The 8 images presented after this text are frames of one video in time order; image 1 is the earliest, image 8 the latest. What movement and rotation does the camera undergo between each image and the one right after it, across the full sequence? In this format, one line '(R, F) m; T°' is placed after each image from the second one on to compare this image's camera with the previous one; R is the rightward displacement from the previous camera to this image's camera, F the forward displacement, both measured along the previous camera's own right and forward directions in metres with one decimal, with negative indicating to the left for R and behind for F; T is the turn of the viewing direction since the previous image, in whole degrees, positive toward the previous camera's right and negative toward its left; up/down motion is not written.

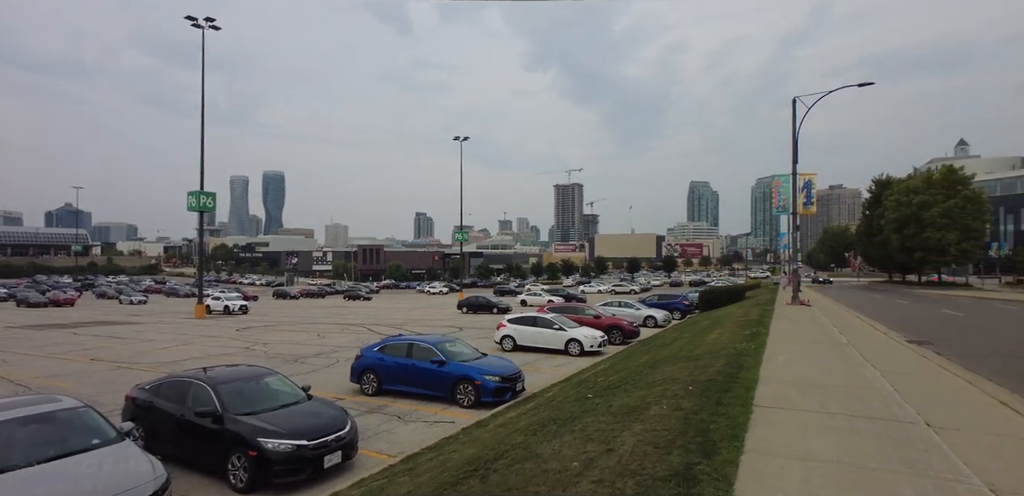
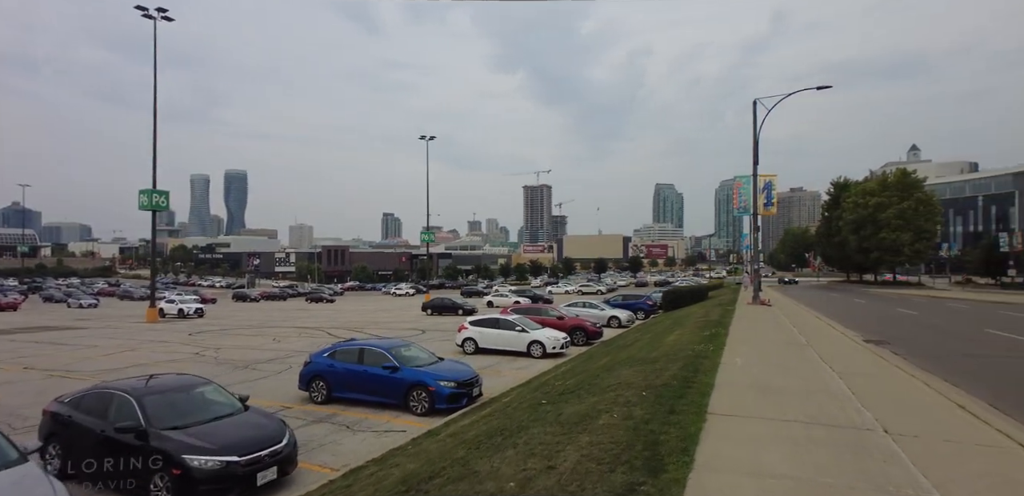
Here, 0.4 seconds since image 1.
(+0.4, +0.6) m; +4°
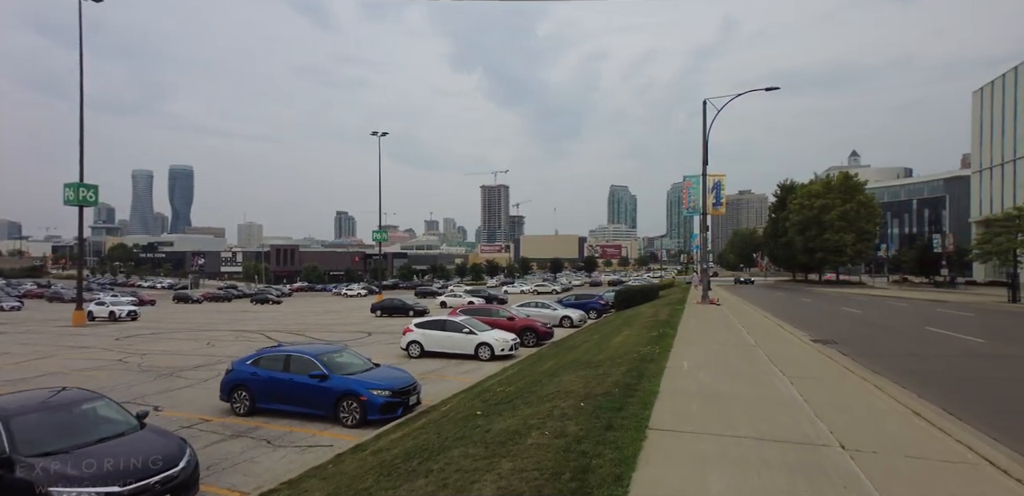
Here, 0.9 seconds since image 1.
(+0.5, +0.9) m; +5°
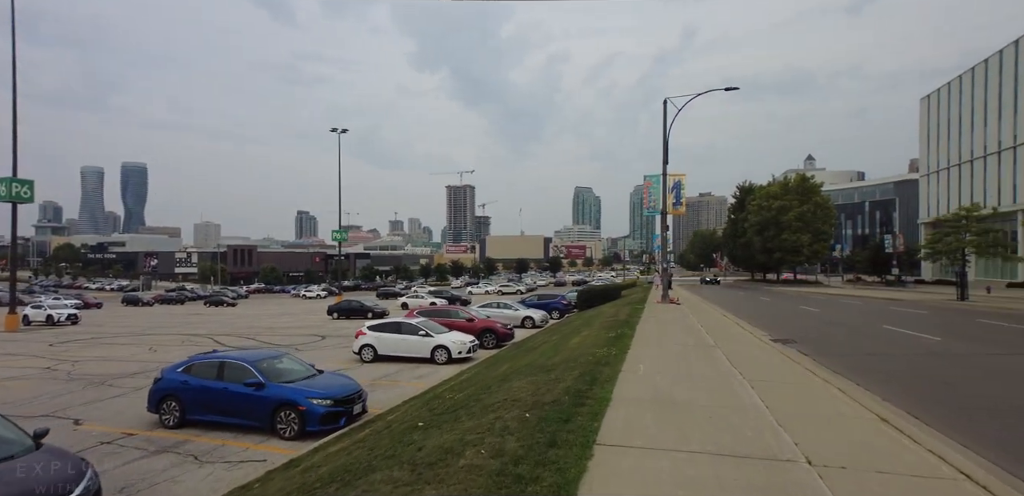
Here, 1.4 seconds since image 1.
(+0.3, +0.7) m; +4°
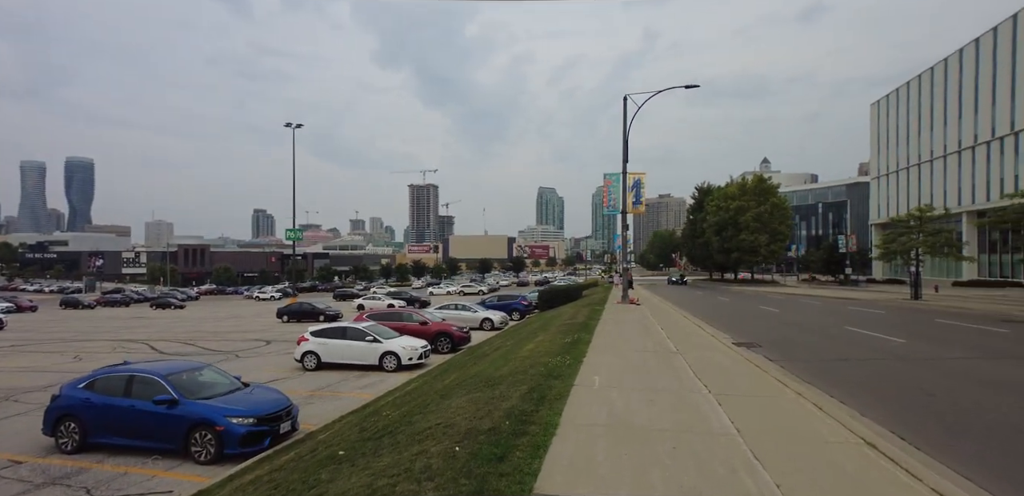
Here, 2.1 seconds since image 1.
(+0.4, +1.0) m; +4°
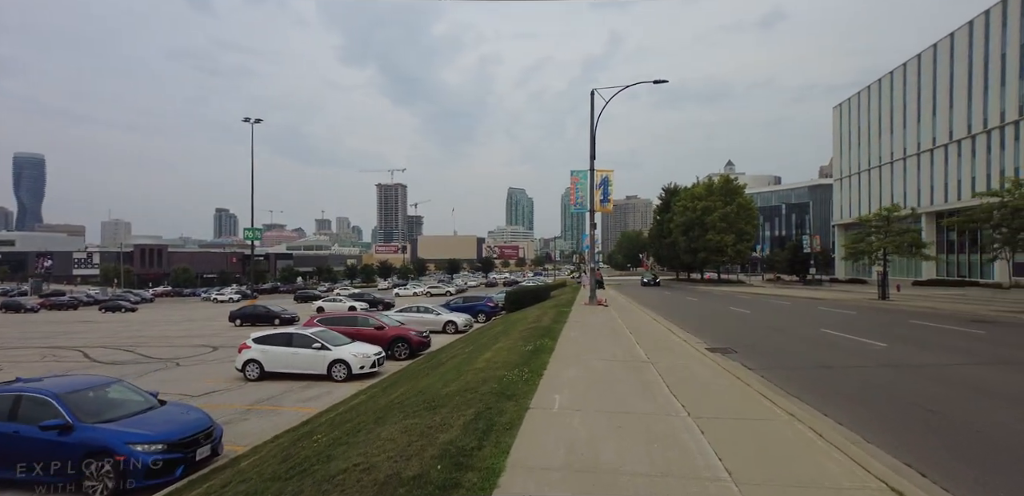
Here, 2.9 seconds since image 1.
(+0.3, +1.1) m; +4°
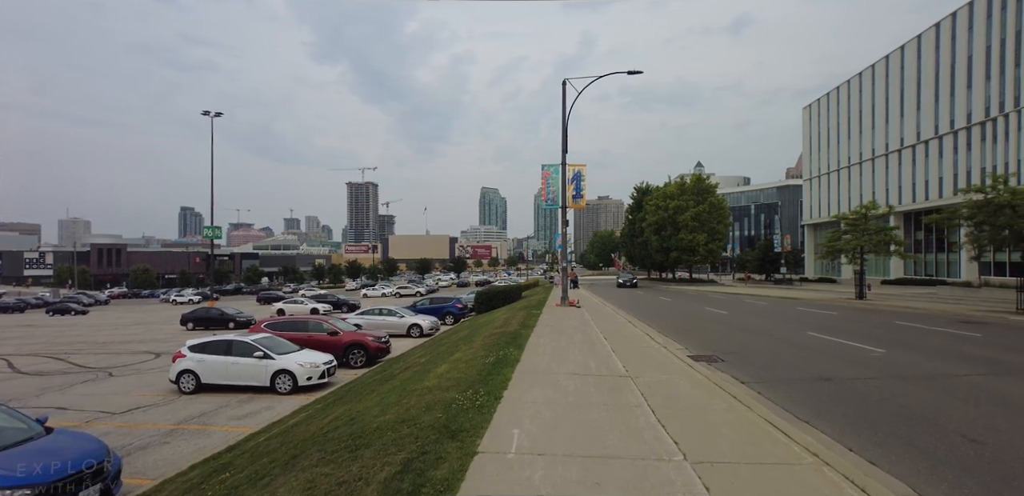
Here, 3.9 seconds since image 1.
(+0.3, +1.3) m; +3°
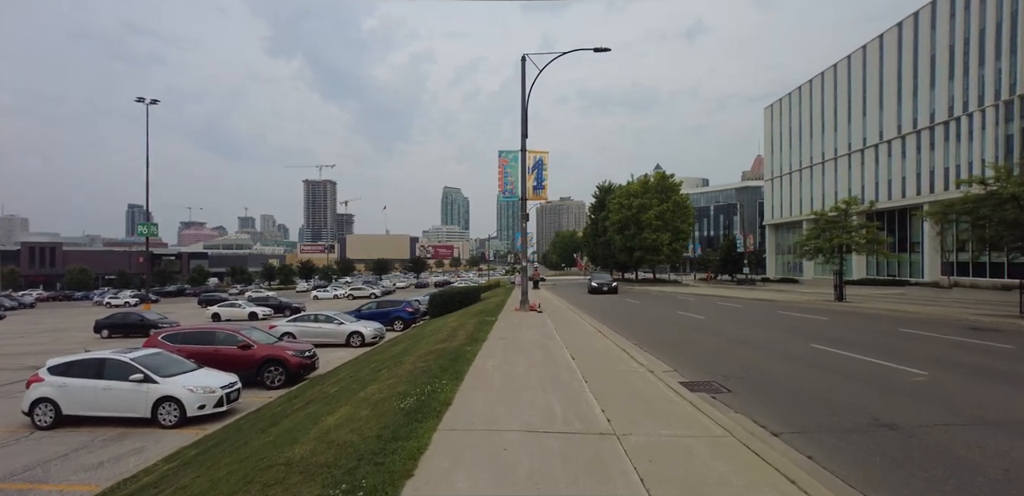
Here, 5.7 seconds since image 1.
(+0.4, +2.4) m; +5°
